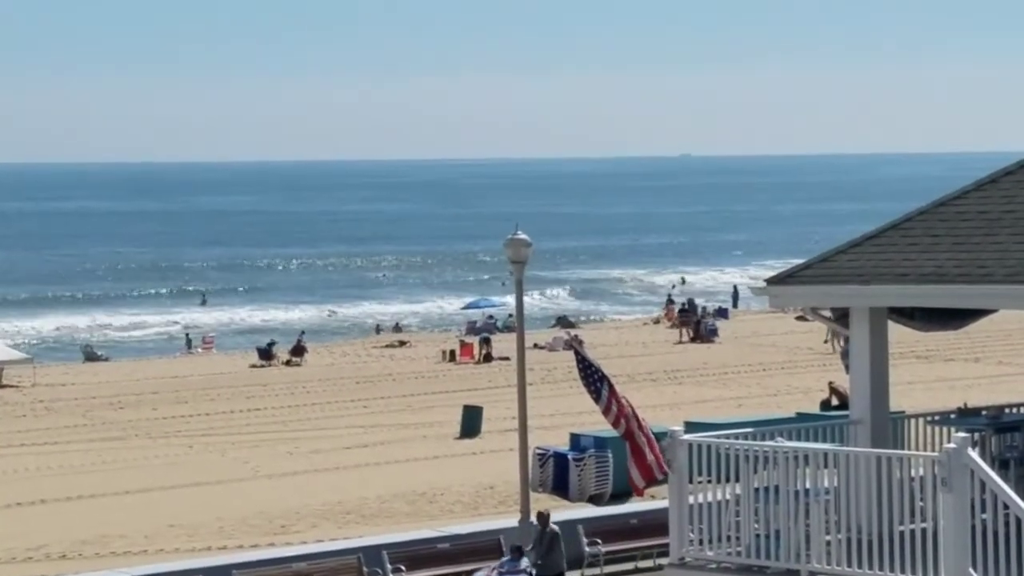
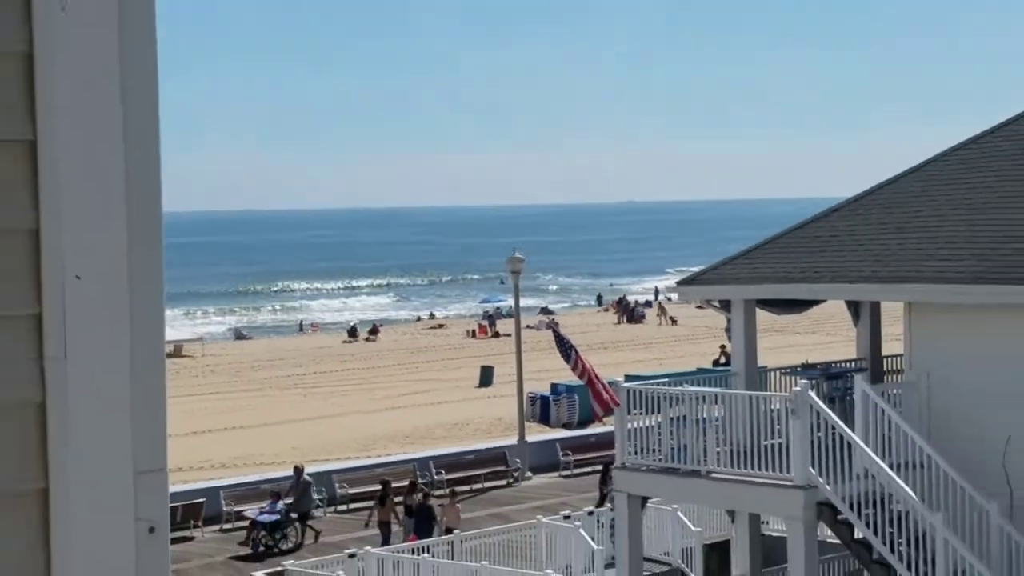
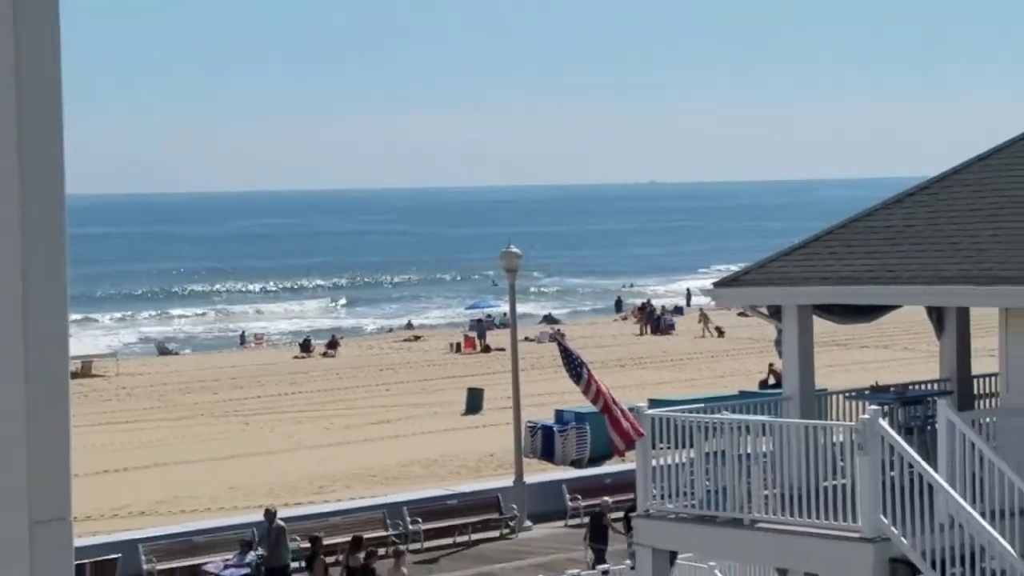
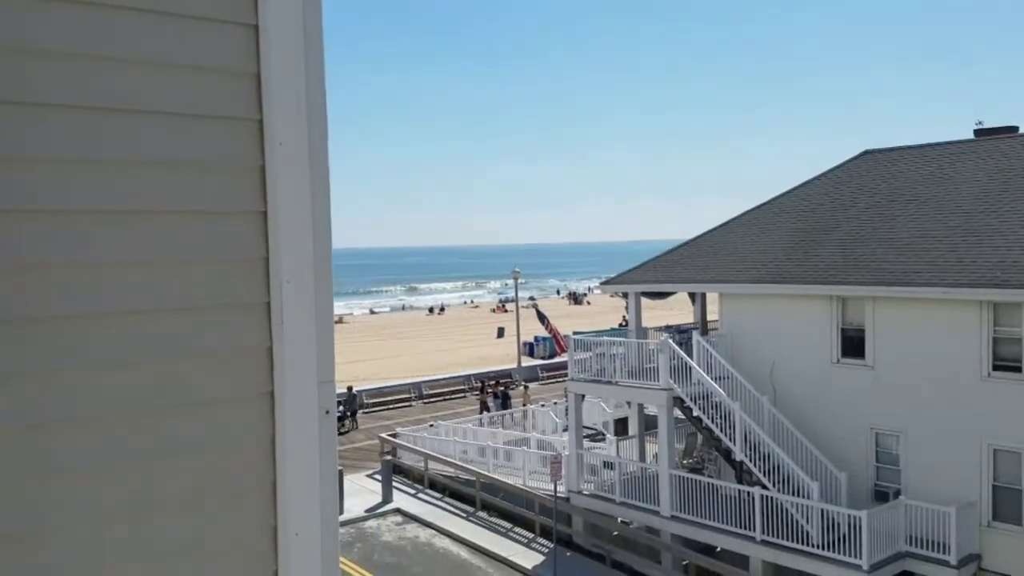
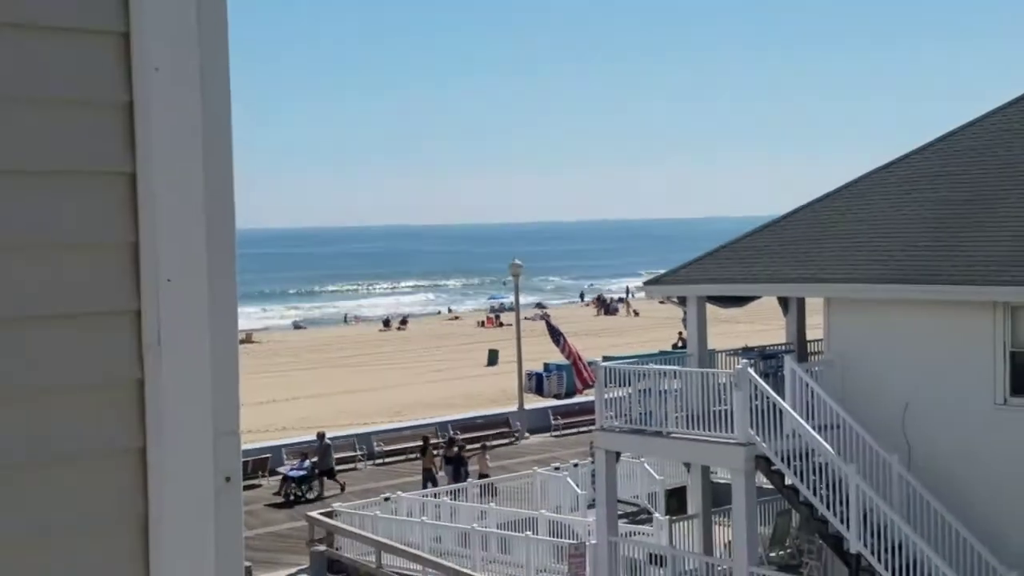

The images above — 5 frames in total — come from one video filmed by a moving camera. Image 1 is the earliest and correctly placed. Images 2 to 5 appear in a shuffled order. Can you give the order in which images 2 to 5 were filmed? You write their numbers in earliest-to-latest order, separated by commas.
3, 2, 5, 4
